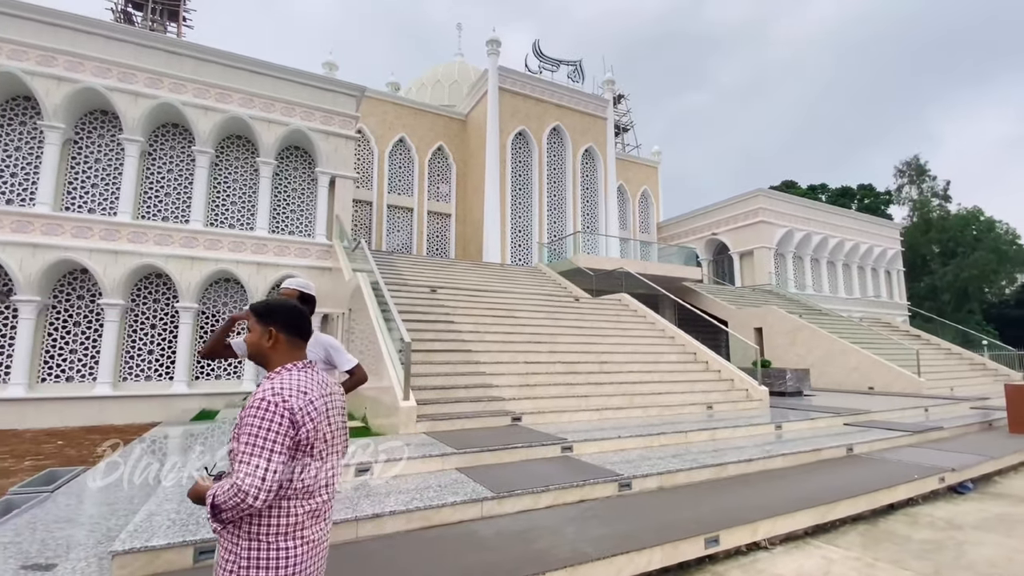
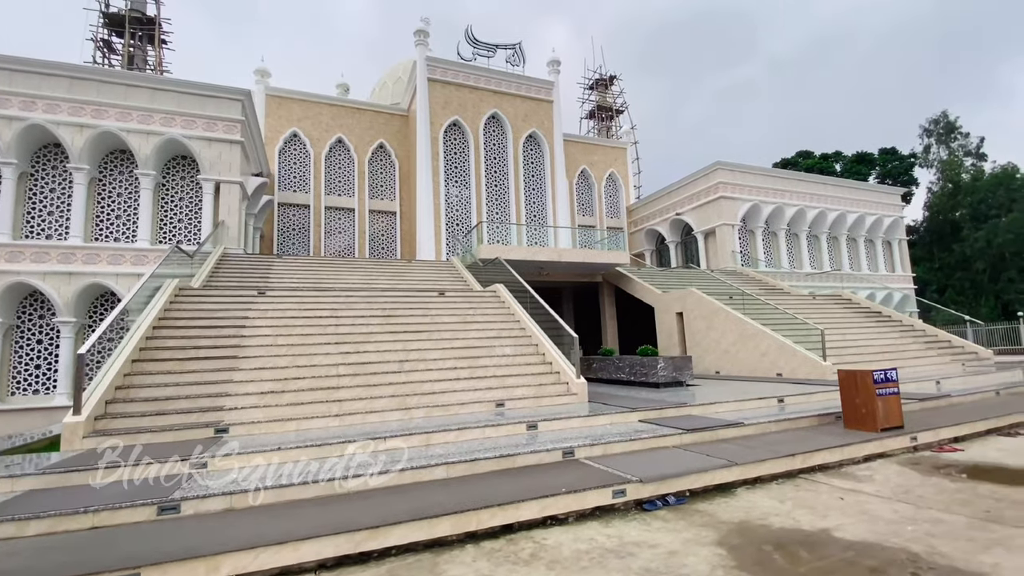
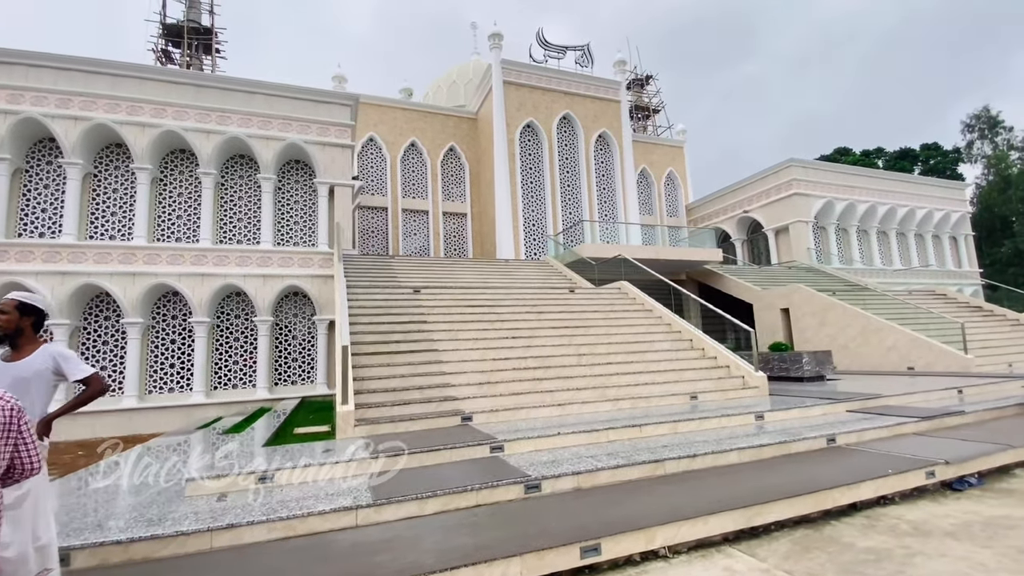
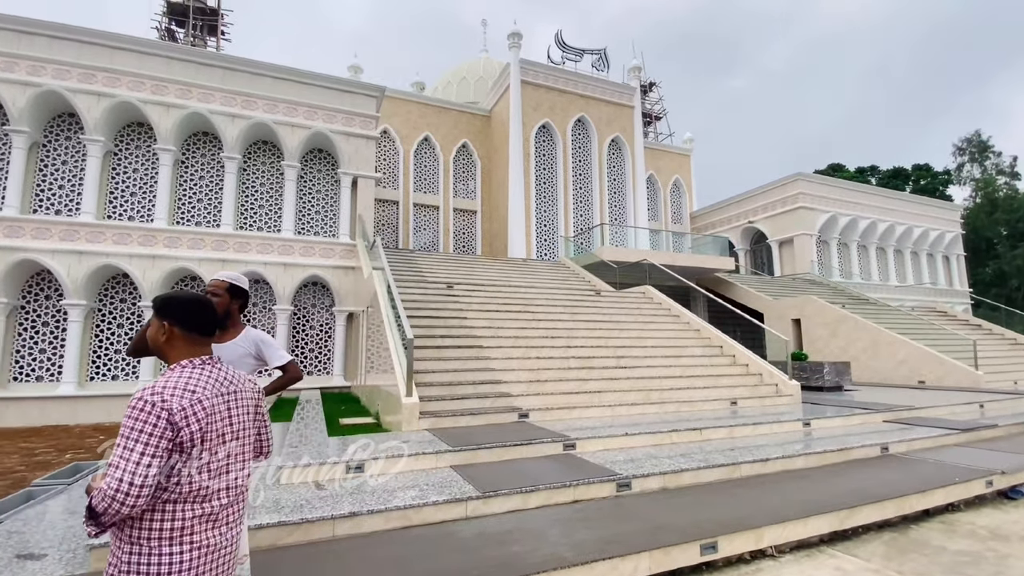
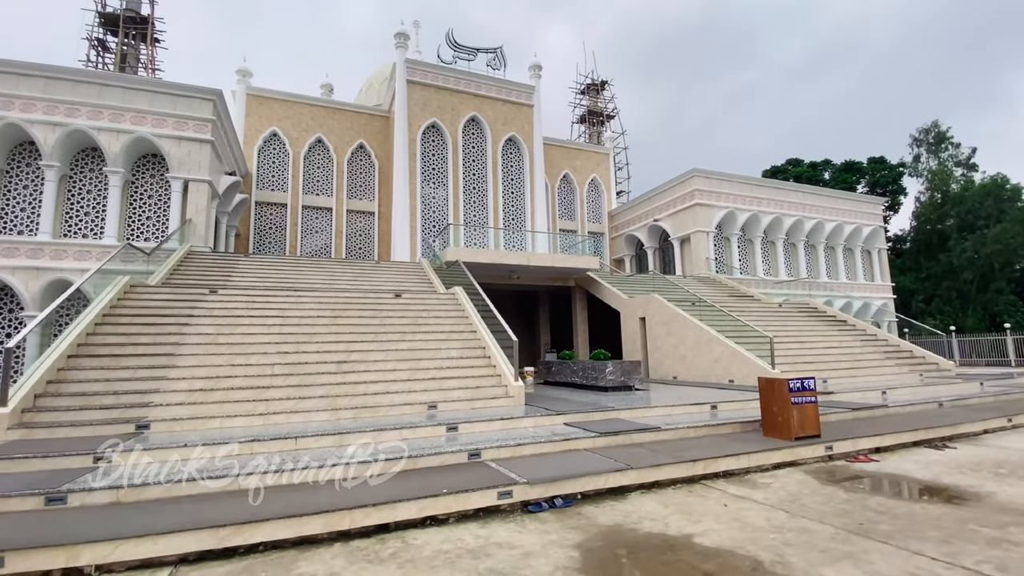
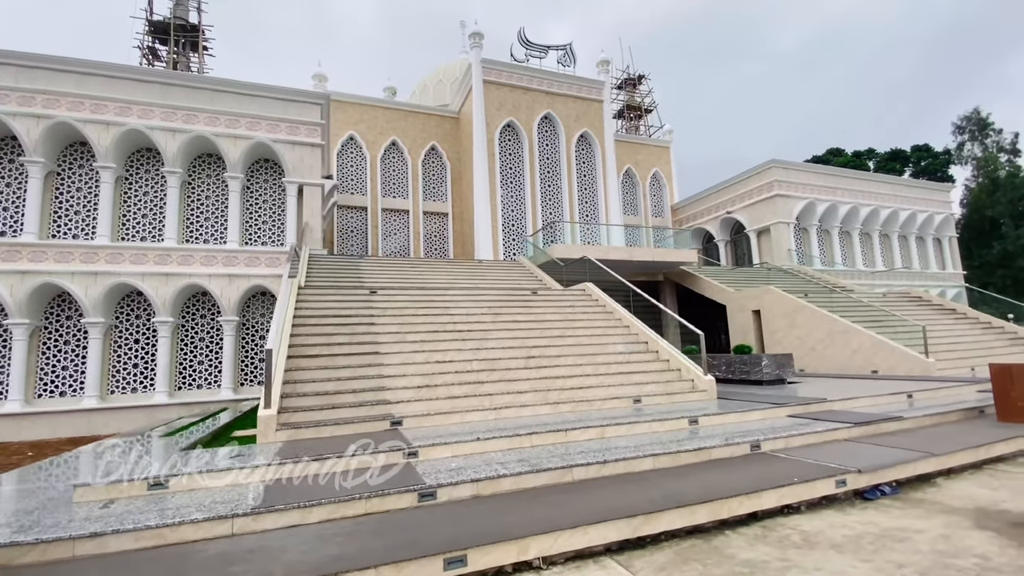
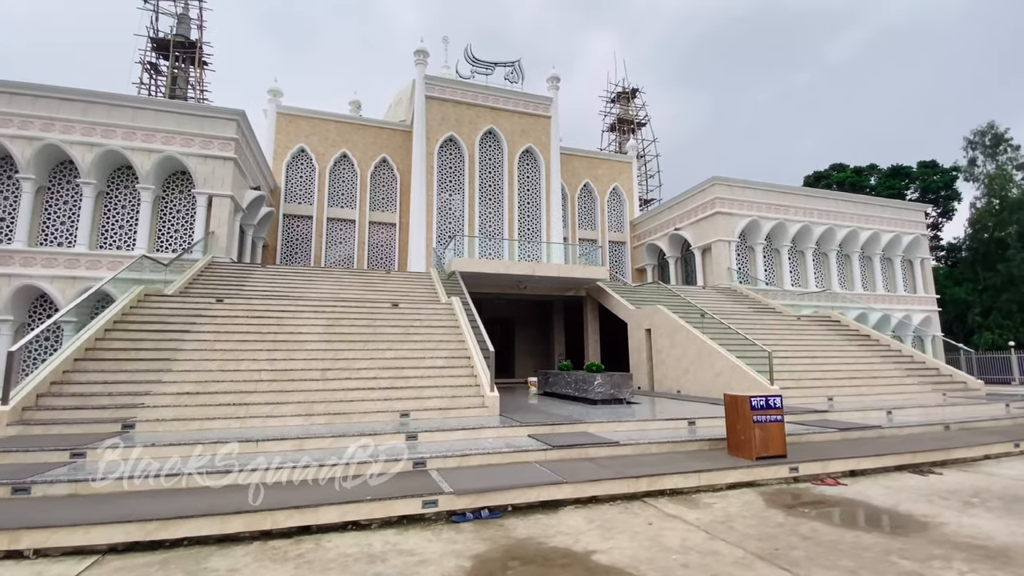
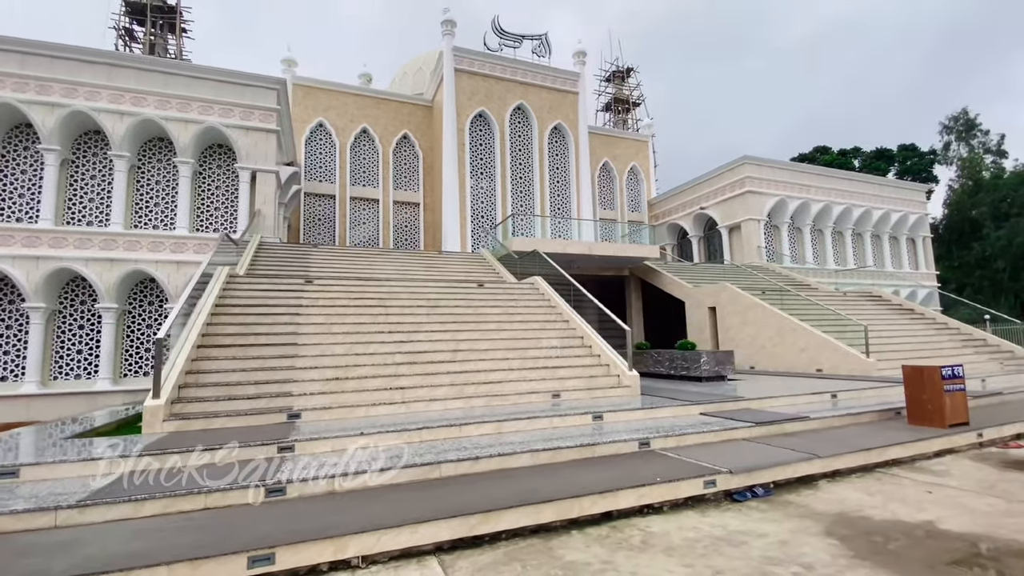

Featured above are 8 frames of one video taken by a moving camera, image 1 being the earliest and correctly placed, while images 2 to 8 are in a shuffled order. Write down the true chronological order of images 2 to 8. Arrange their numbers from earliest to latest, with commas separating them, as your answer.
4, 3, 6, 8, 2, 5, 7
